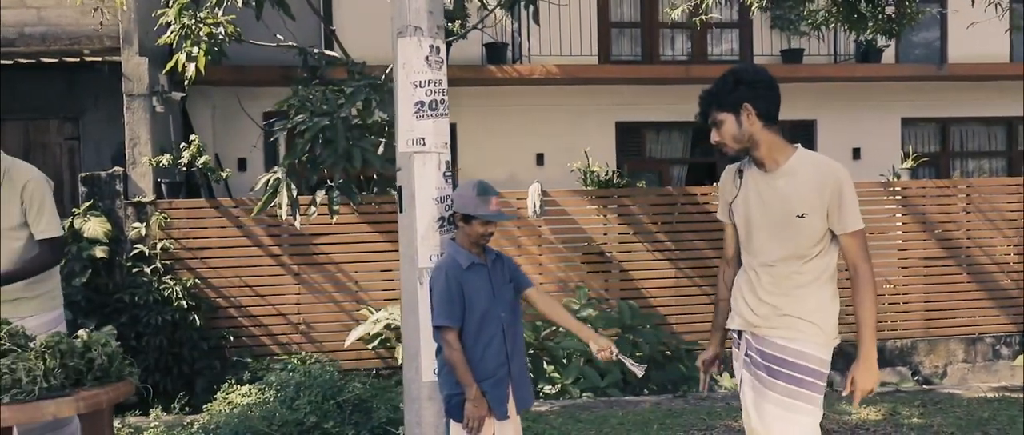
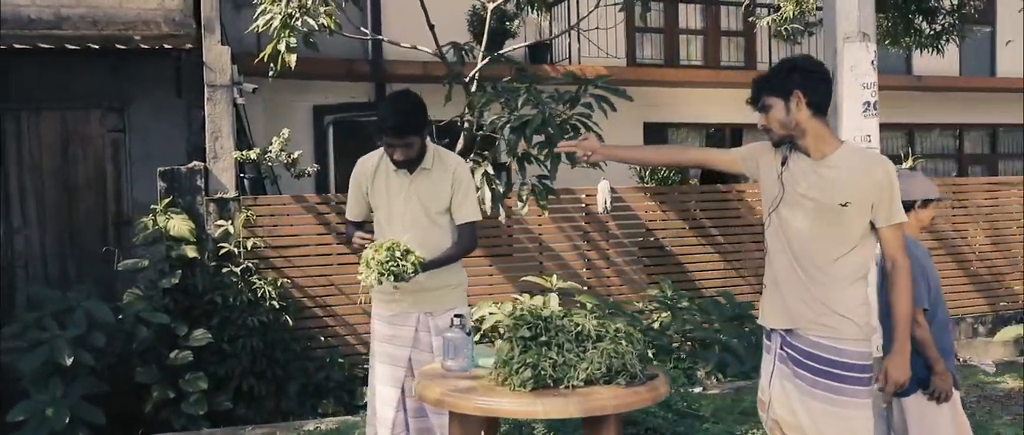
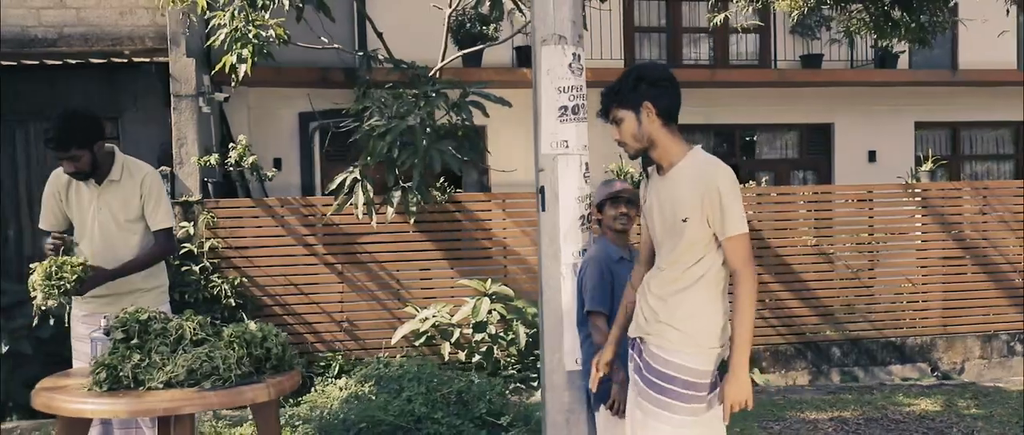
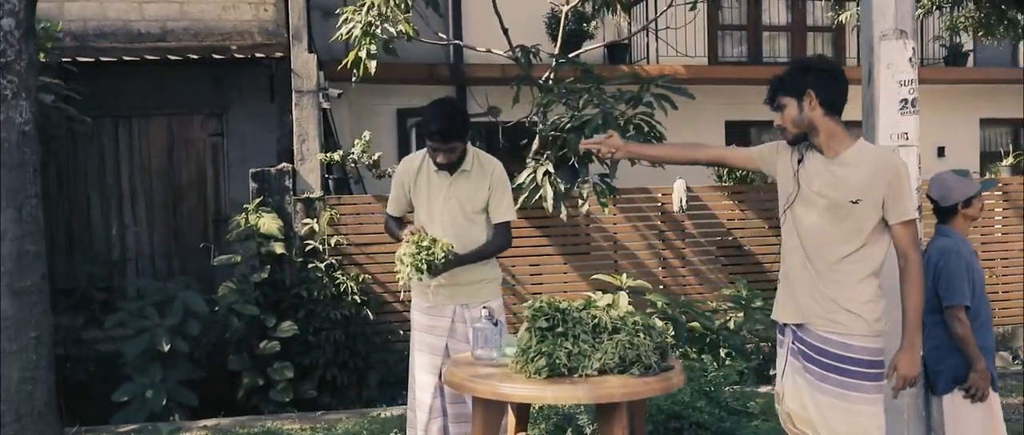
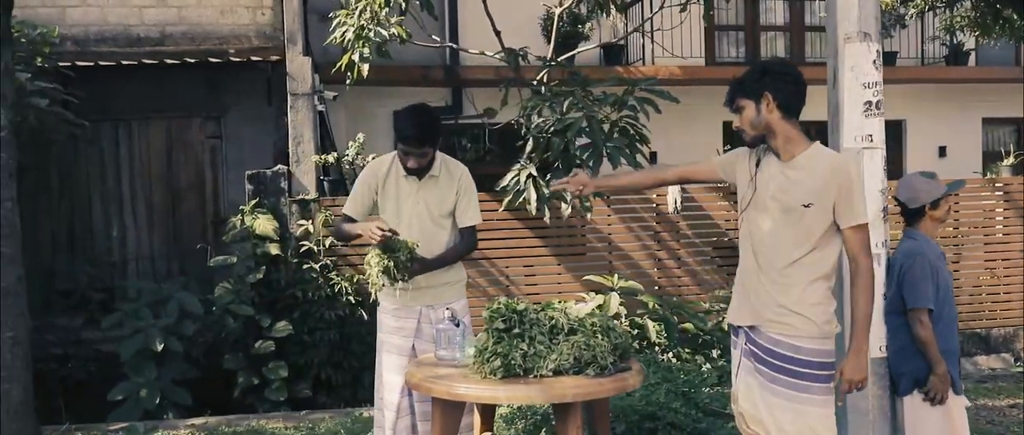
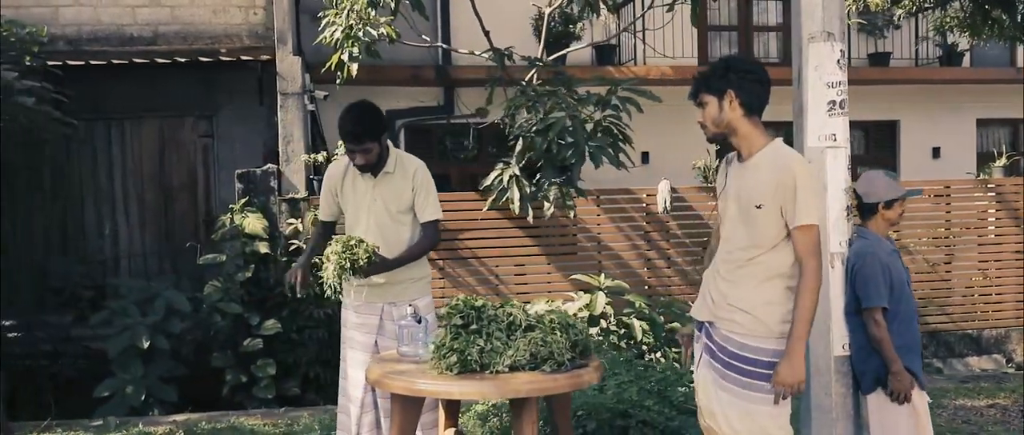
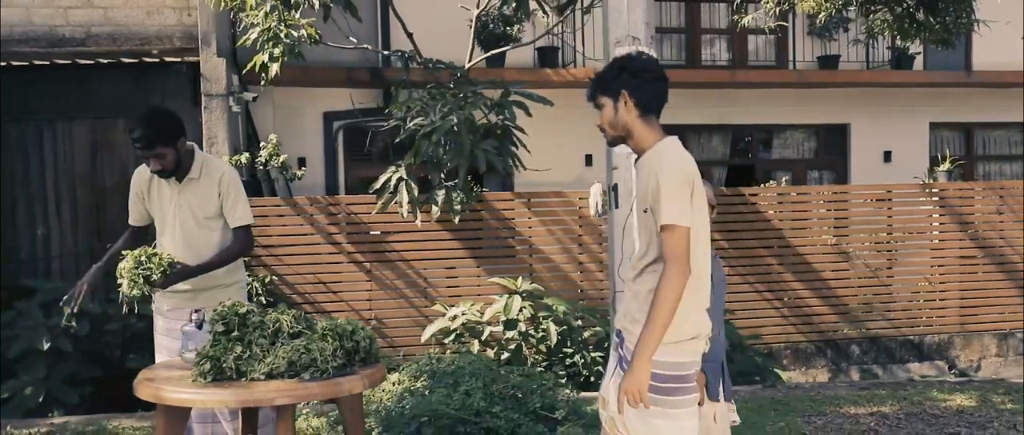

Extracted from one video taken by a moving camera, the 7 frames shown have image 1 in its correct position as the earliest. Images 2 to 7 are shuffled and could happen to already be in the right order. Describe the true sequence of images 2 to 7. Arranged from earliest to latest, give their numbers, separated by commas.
3, 7, 6, 5, 4, 2
